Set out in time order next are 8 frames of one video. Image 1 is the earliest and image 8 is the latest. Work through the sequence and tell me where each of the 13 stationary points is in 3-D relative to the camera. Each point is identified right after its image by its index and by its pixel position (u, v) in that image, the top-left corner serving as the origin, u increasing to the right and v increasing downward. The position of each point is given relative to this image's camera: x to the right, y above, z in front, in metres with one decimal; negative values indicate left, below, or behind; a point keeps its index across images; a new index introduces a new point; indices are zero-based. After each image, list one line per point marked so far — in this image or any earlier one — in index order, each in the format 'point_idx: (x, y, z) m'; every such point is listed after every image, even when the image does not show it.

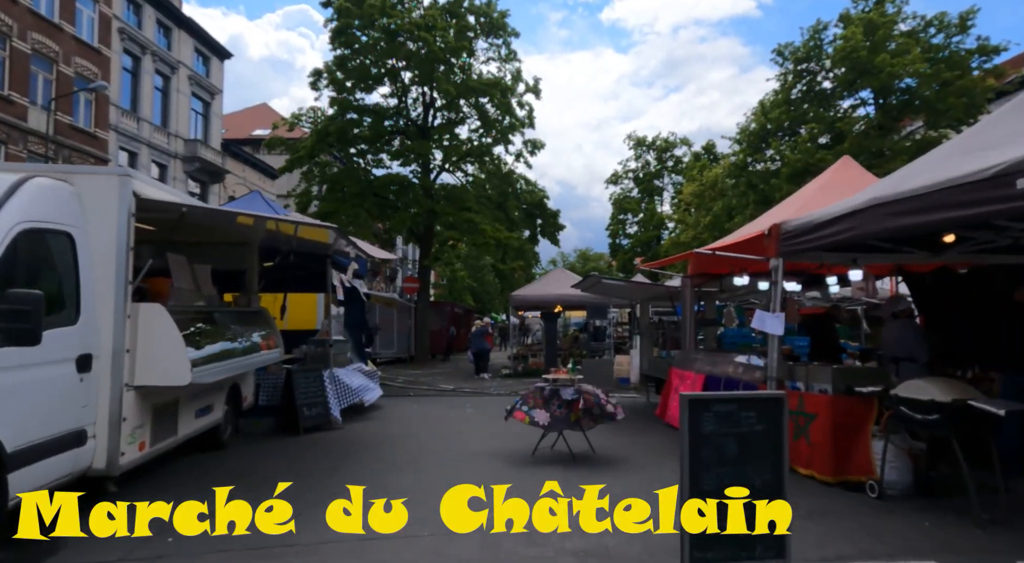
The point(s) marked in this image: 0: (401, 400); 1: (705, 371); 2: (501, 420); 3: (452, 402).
0: (-2.5, -2.7, +14.3) m
1: (+2.7, -1.2, +9.0) m
2: (-0.2, -2.5, +11.7) m
3: (-1.4, -2.7, +14.4) m
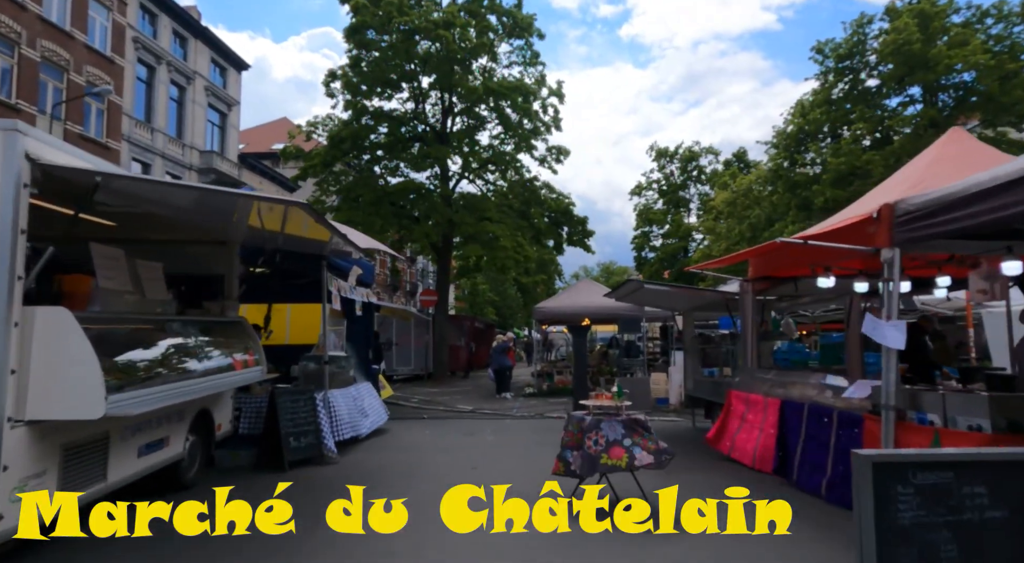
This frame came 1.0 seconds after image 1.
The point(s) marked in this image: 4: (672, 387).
0: (-2.0, -2.9, +12.8) m
1: (+3.1, -1.3, +7.4) m
2: (+0.2, -2.6, +10.2) m
3: (-0.9, -2.9, +12.8) m
4: (+3.8, -2.5, +15.3) m
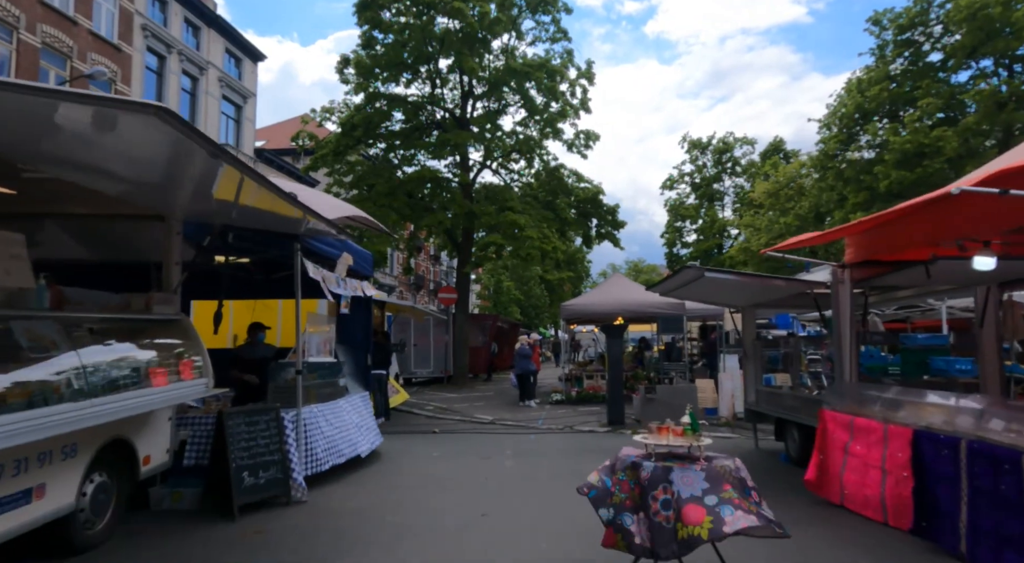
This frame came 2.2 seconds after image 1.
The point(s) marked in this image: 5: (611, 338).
0: (-1.5, -2.8, +11.0) m
1: (+3.3, -1.1, +5.4) m
2: (+0.6, -2.5, +8.3) m
3: (-0.5, -2.8, +11.0) m
4: (+4.3, -2.4, +13.2) m
5: (+2.0, -1.2, +13.4) m
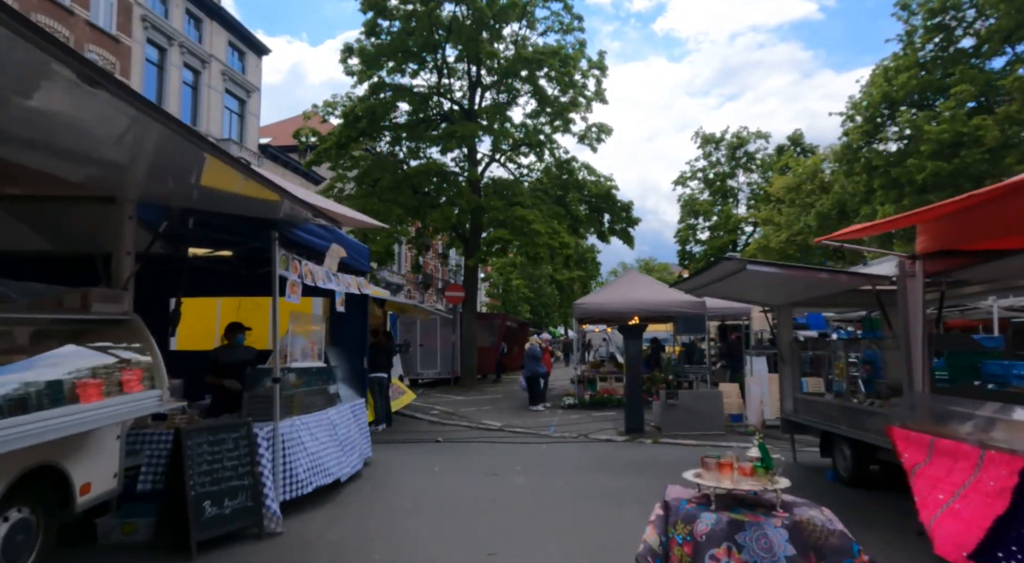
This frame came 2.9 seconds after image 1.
0: (-1.4, -2.7, +10.1) m
1: (+3.3, -1.1, +4.4) m
2: (+0.7, -2.4, +7.3) m
3: (-0.3, -2.7, +10.1) m
4: (+4.5, -2.3, +12.3) m
5: (+2.2, -1.1, +12.4) m
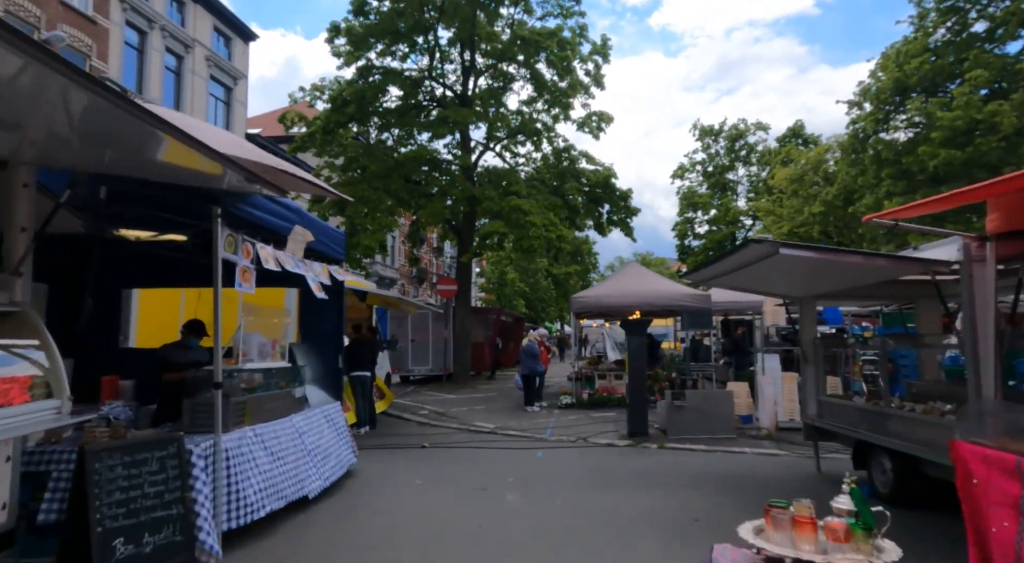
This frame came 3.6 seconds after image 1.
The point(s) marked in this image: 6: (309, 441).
0: (-1.5, -2.5, +9.2) m
1: (+3.3, -1.0, +3.5) m
2: (+0.6, -2.3, +6.4) m
3: (-0.4, -2.6, +9.1) m
4: (+4.4, -2.2, +11.4) m
5: (+2.1, -0.9, +11.5) m
6: (-2.1, -1.6, +6.5) m
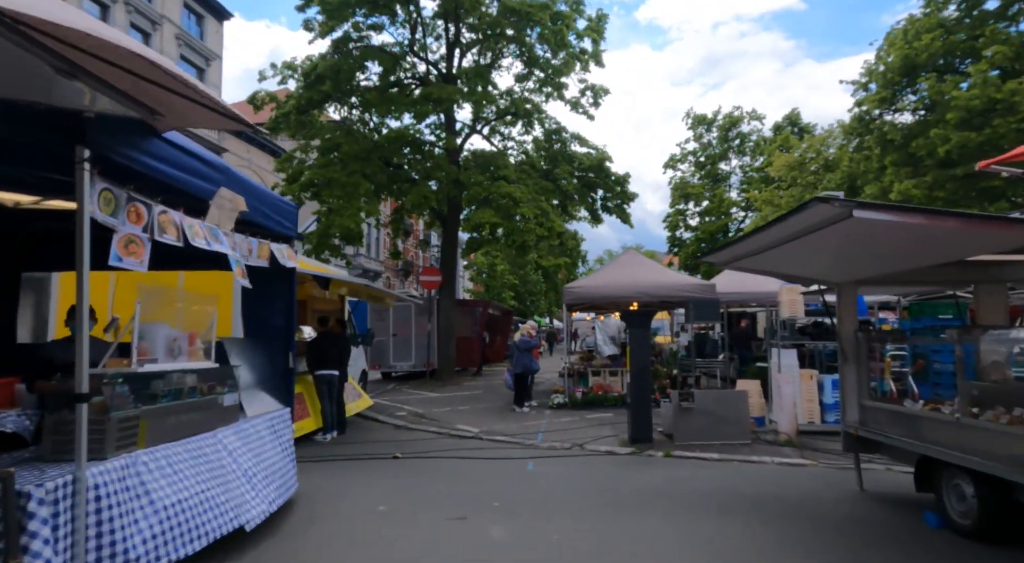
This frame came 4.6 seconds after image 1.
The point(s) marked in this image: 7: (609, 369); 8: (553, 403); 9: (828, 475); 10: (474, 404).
0: (-1.7, -2.3, +7.8) m
1: (+3.2, -0.9, +2.2) m
2: (+0.5, -2.1, +5.1) m
3: (-0.6, -2.4, +7.8) m
4: (+4.2, -1.9, +10.1) m
5: (+1.9, -0.7, +10.2) m
6: (-2.2, -1.5, +5.2) m
7: (+2.3, -2.1, +15.2) m
8: (+0.9, -2.7, +14.6) m
9: (+3.8, -2.3, +7.7) m
10: (-0.9, -2.8, +14.7) m
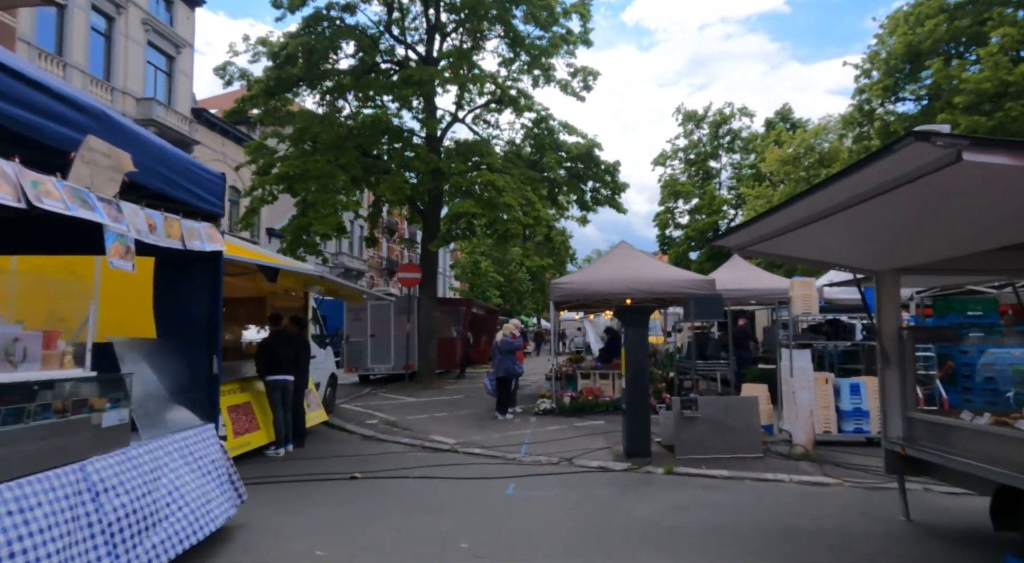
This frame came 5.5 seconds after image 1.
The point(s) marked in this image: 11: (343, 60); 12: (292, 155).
0: (-1.9, -2.2, +6.6) m
1: (+3.1, -0.7, +1.0) m
2: (+0.3, -2.0, +3.9) m
3: (-0.8, -2.3, +6.6) m
4: (+3.9, -1.8, +9.0) m
5: (+1.6, -0.6, +9.0) m
6: (-2.4, -1.3, +3.9) m
7: (+1.9, -2.0, +14.0) m
8: (+0.6, -2.6, +13.4) m
9: (+3.5, -2.2, +6.5) m
10: (-1.2, -2.7, +13.5) m
11: (-5.1, +6.7, +19.4) m
12: (-6.5, +3.7, +18.8) m
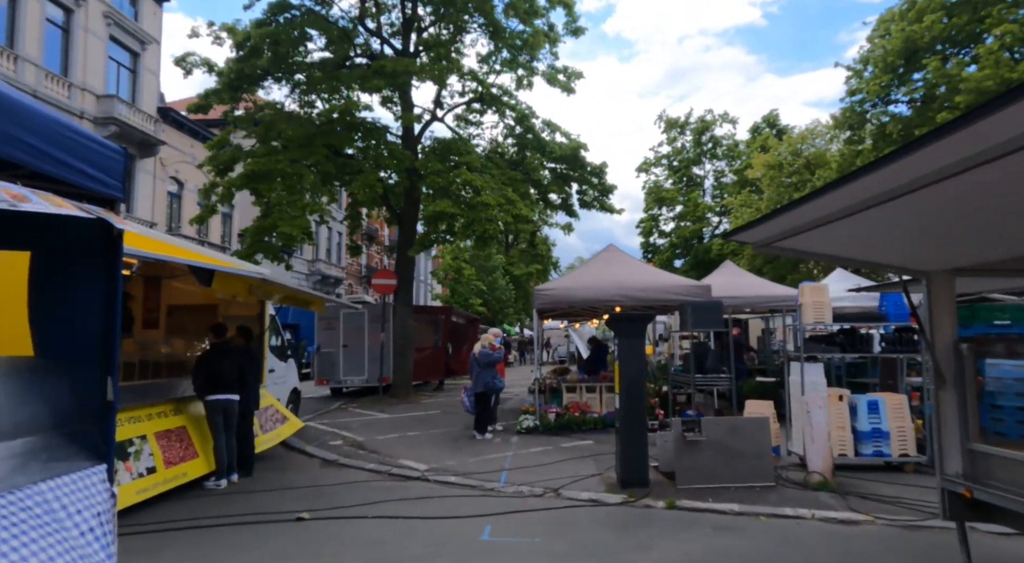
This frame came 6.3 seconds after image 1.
0: (-2.1, -2.3, +5.4) m
1: (+3.0, -0.7, 0.0) m
2: (+0.2, -2.0, +2.8) m
3: (-1.0, -2.3, +5.4) m
4: (+3.6, -1.9, +8.0) m
5: (+1.4, -0.7, +8.0) m
6: (-2.5, -1.3, +2.7) m
7: (+1.5, -2.1, +13.0) m
8: (+0.2, -2.8, +12.3) m
9: (+3.3, -2.2, +5.5) m
10: (-1.6, -2.8, +12.3) m
11: (-5.7, +6.5, +18.2) m
12: (-7.0, +3.6, +17.6) m
